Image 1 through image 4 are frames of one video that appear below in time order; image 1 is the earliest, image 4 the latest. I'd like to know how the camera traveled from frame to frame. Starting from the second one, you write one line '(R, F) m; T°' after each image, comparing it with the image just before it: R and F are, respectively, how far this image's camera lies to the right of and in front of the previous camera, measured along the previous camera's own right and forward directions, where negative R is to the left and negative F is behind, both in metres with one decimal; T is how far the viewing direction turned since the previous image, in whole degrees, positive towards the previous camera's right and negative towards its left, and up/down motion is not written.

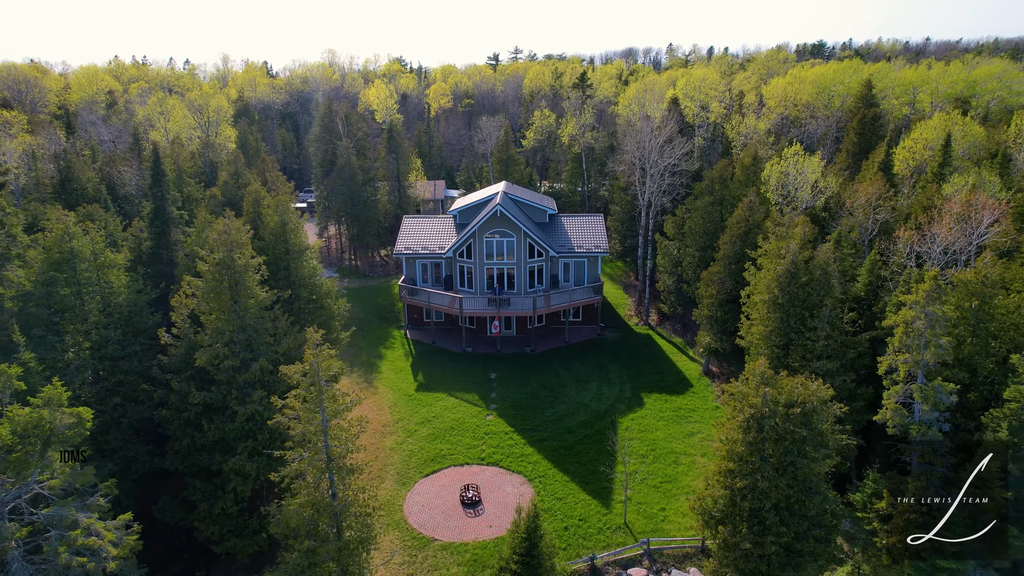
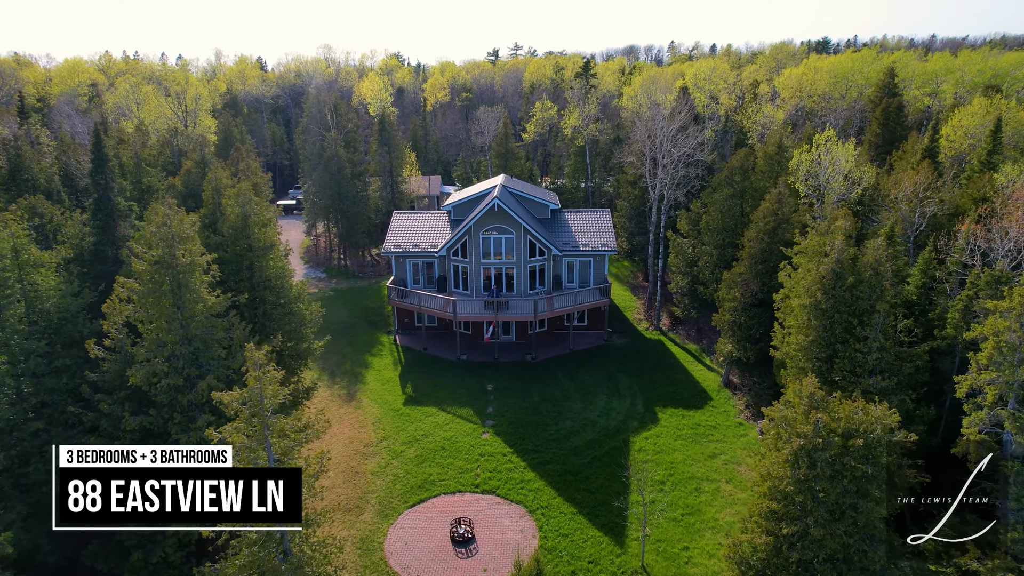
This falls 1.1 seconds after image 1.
(+0.1, +3.0) m; 0°
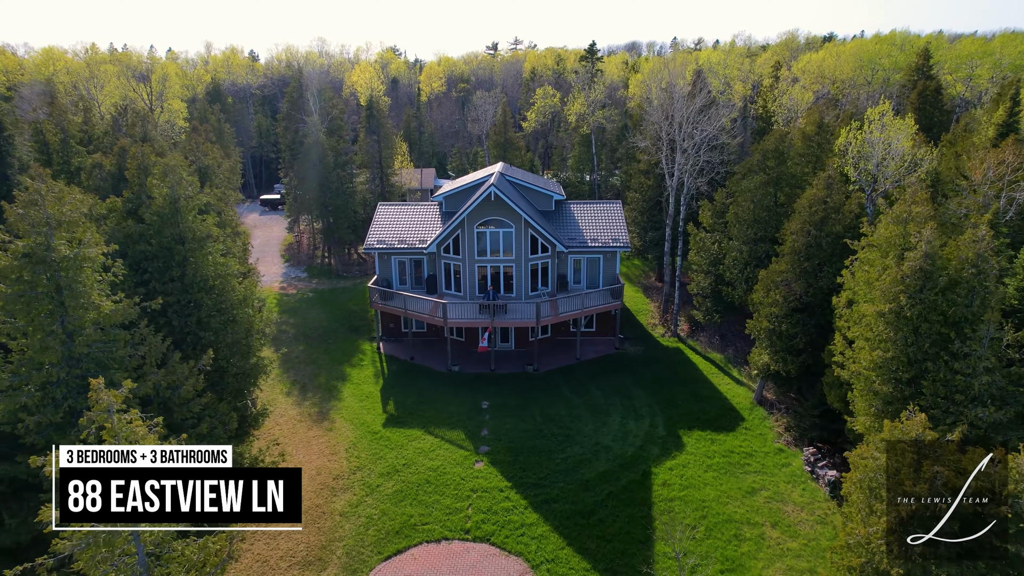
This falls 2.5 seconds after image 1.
(+0.1, +3.9) m; 0°
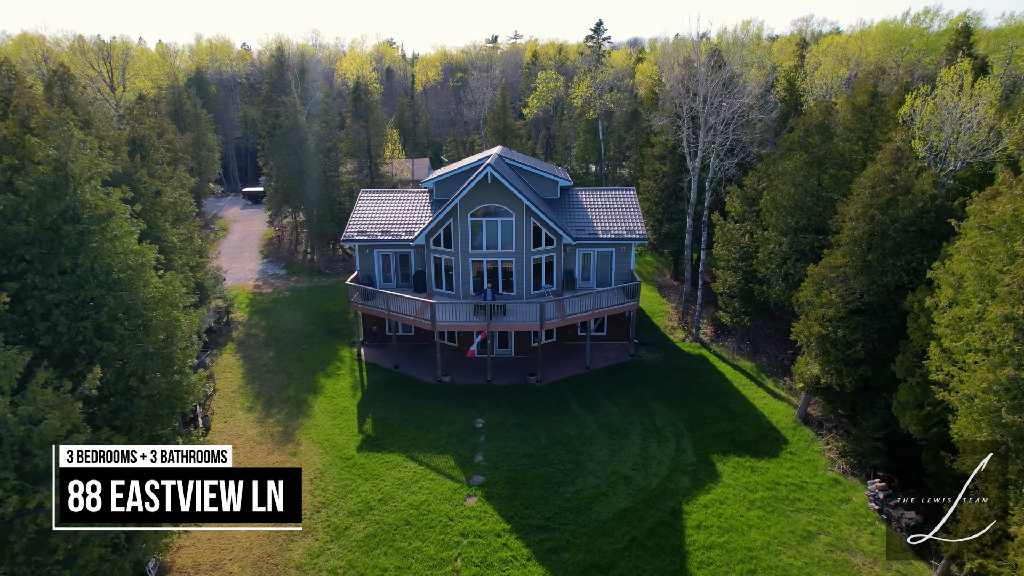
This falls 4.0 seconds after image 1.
(0.0, +3.7) m; 0°
